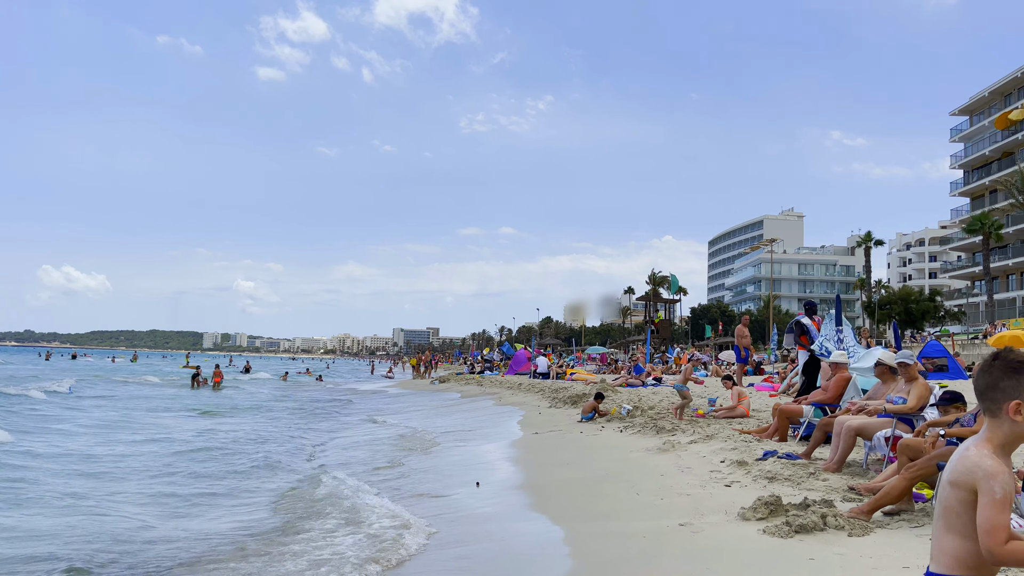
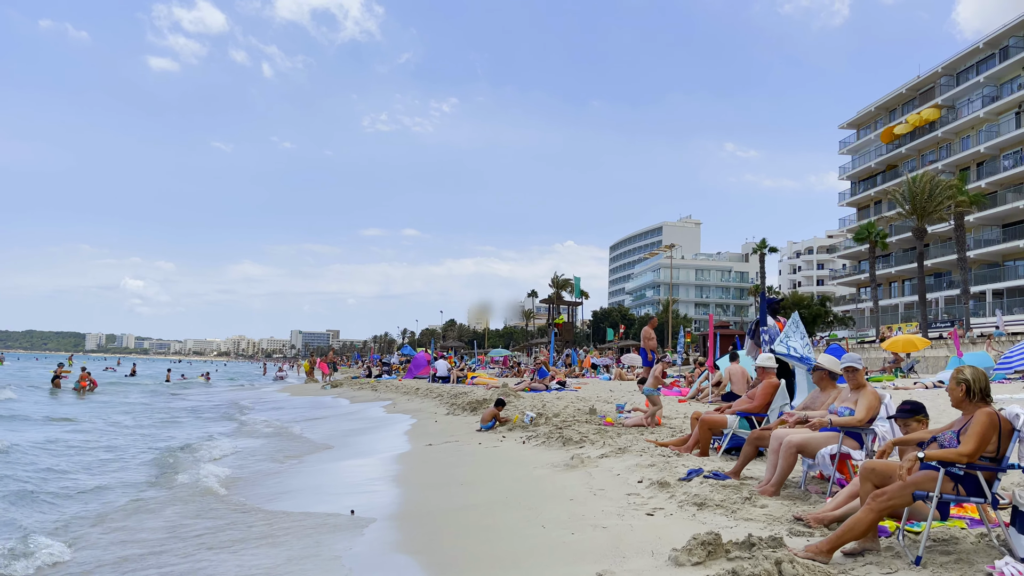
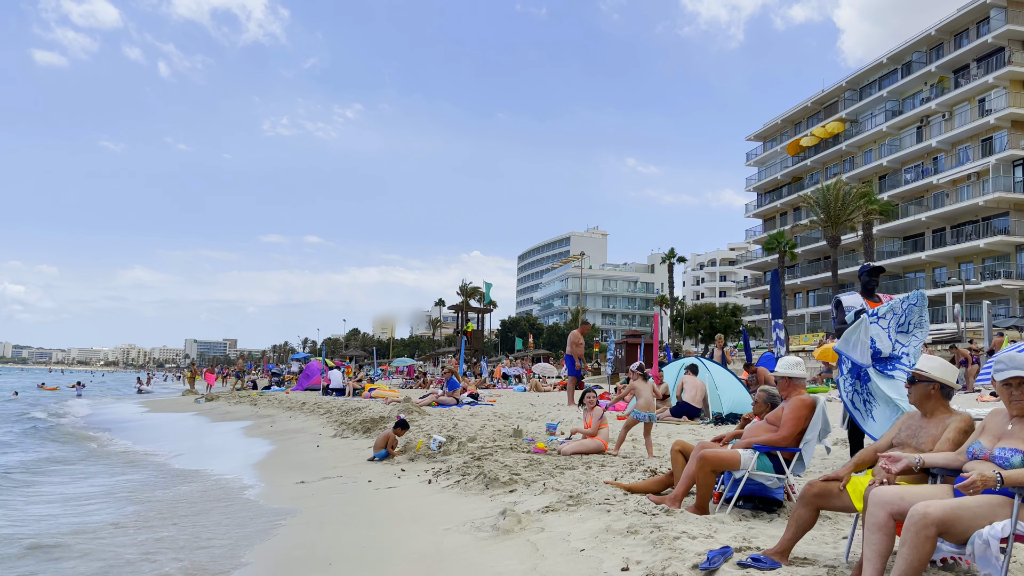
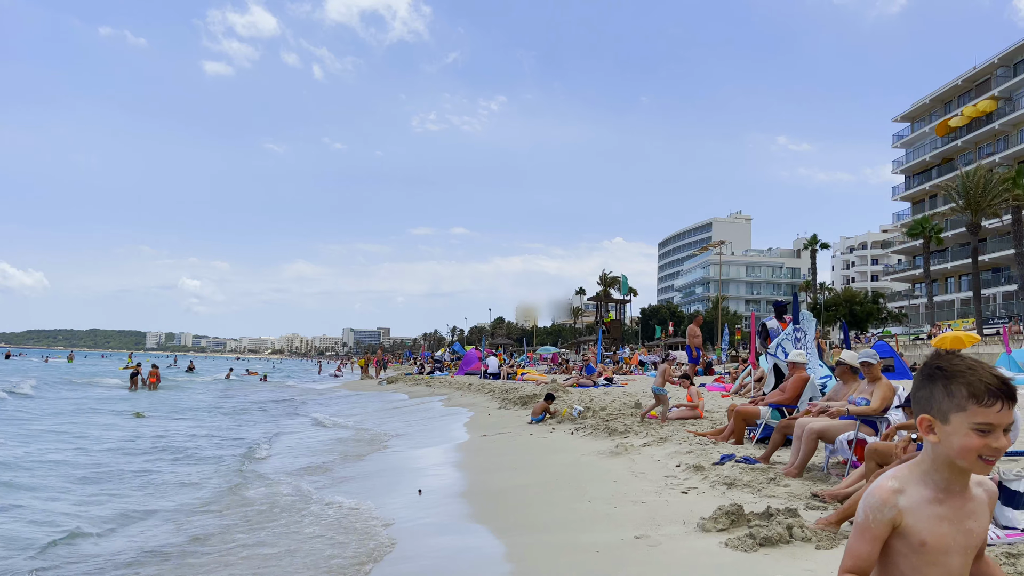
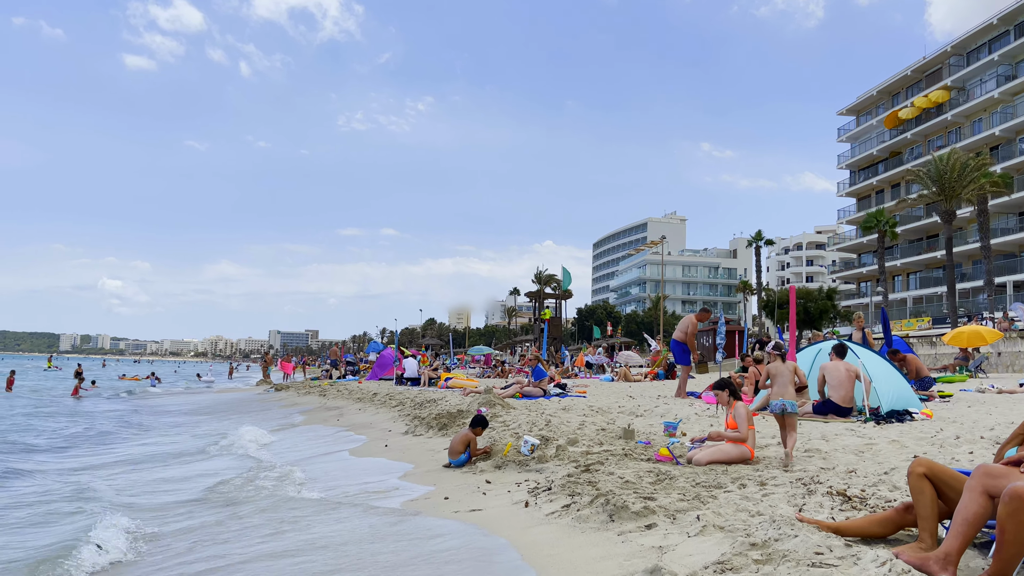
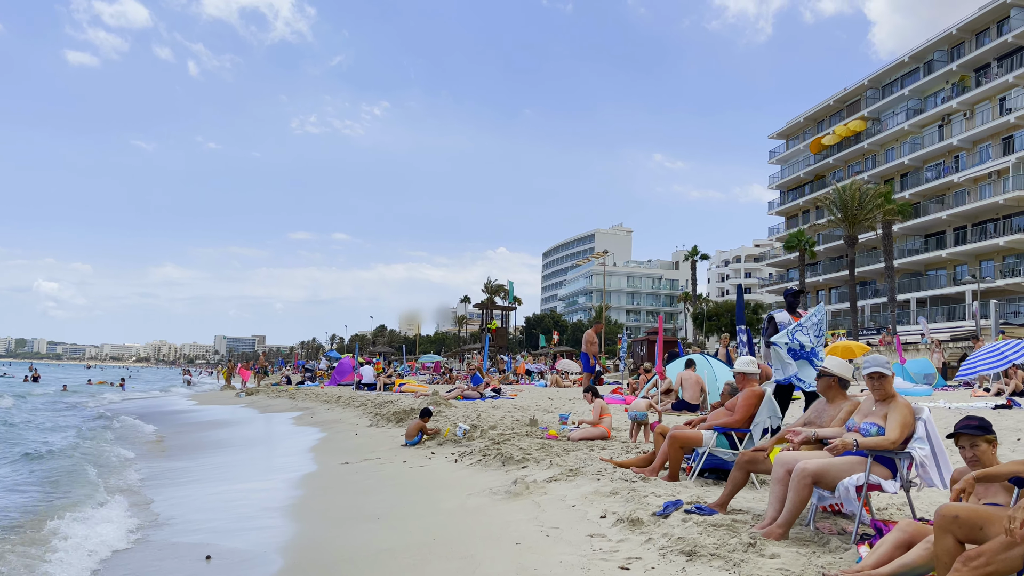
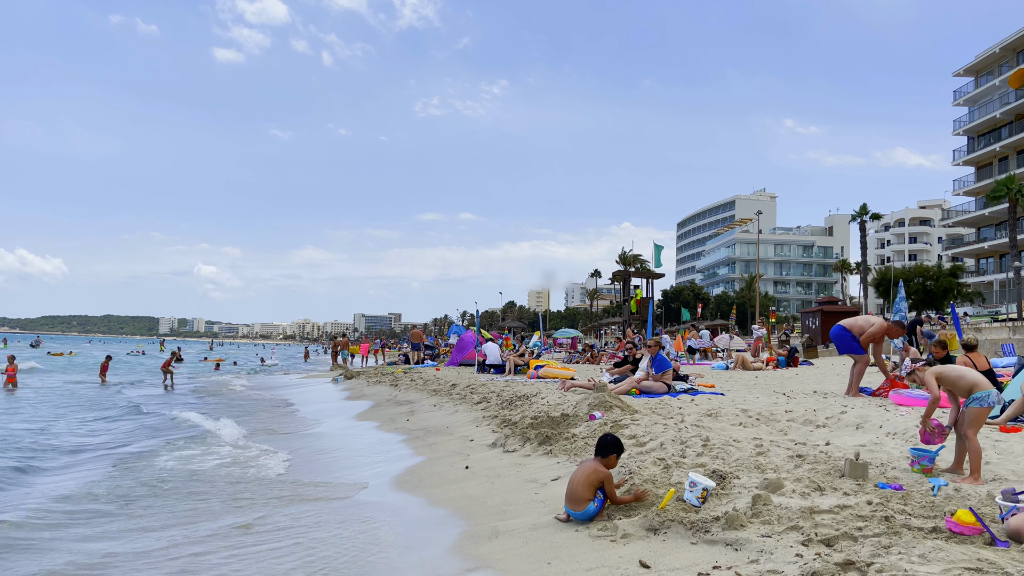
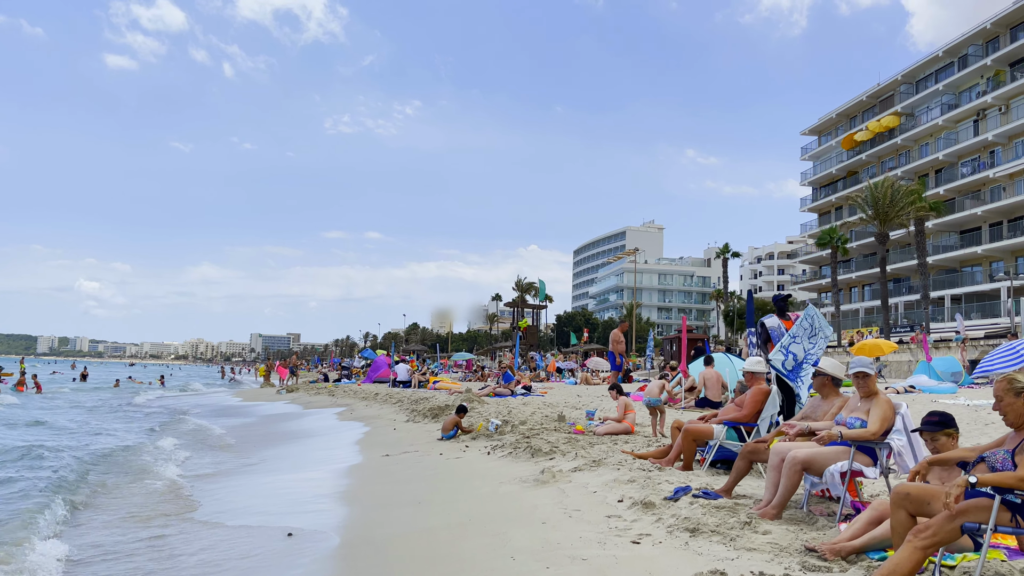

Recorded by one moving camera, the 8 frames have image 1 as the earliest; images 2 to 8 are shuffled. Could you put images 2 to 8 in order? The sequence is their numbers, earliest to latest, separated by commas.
4, 2, 8, 6, 3, 5, 7
